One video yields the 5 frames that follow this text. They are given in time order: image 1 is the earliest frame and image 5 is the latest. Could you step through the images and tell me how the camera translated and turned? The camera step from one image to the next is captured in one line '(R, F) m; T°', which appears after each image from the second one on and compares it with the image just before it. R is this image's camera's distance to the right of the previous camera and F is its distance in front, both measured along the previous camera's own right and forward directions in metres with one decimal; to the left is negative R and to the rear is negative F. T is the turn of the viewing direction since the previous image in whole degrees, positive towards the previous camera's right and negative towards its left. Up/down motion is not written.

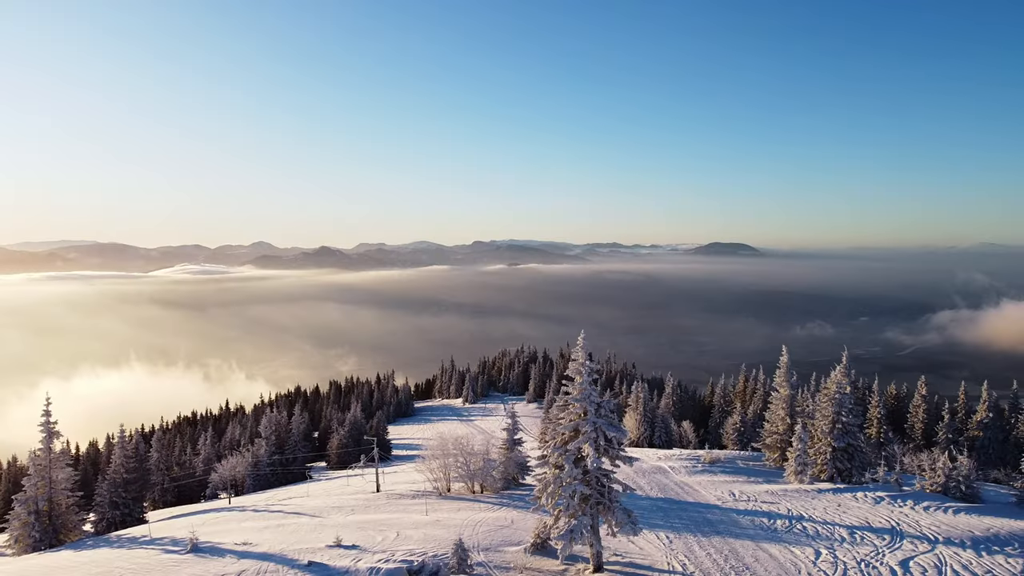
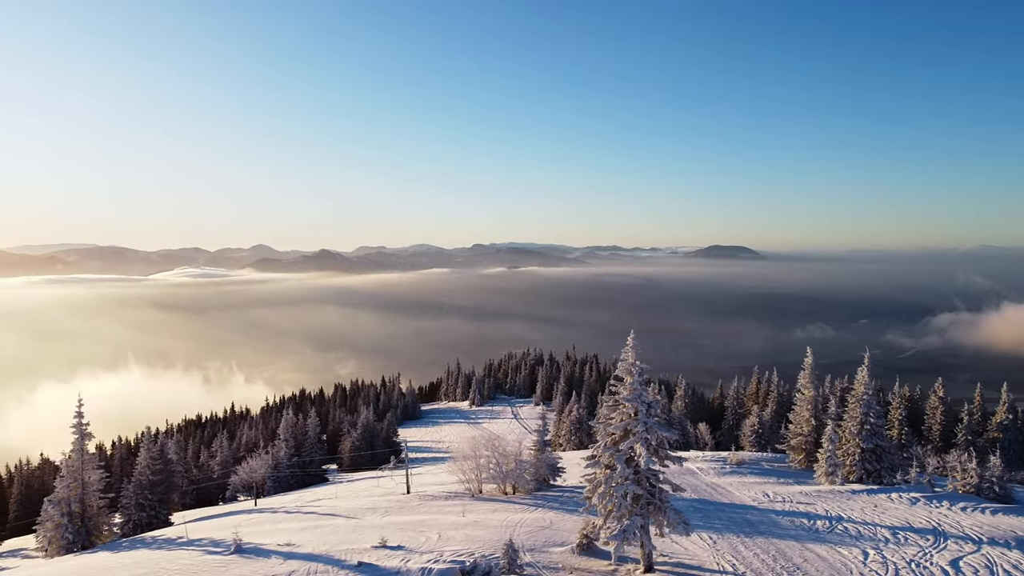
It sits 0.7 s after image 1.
(-2.6, 0.0) m; 0°
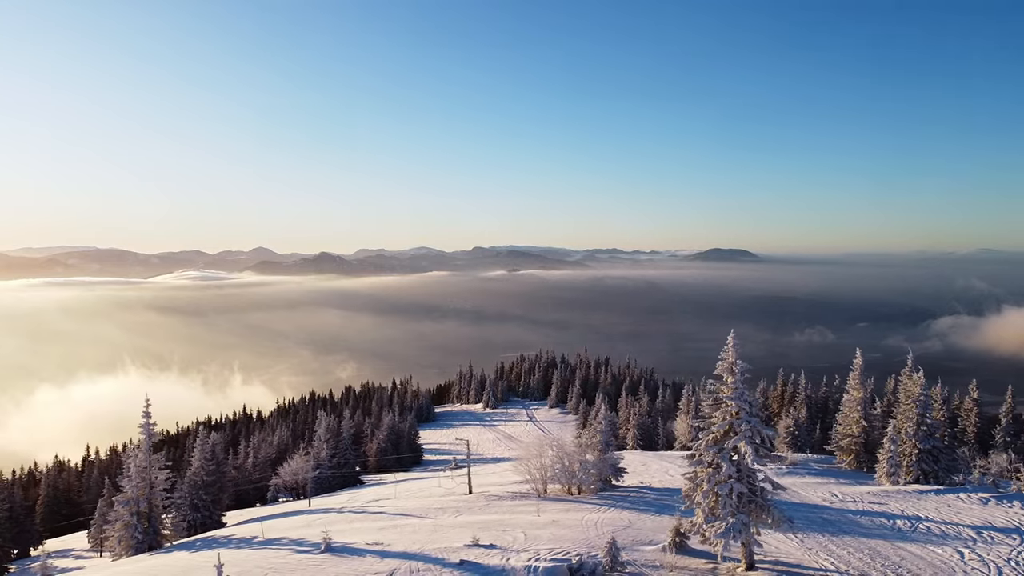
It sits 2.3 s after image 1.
(-5.2, -0.1) m; 0°
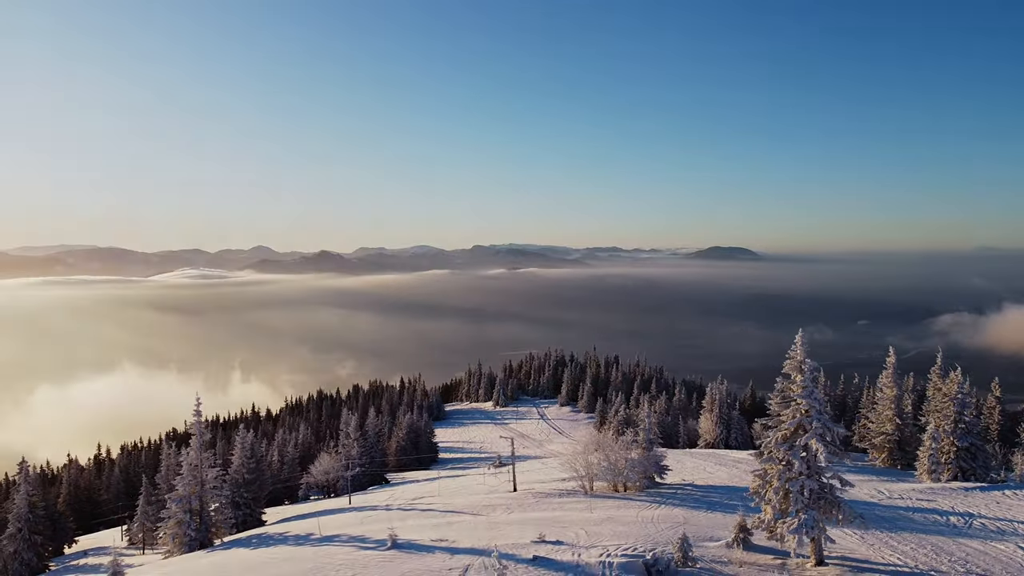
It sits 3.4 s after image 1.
(-3.7, -0.3) m; 0°
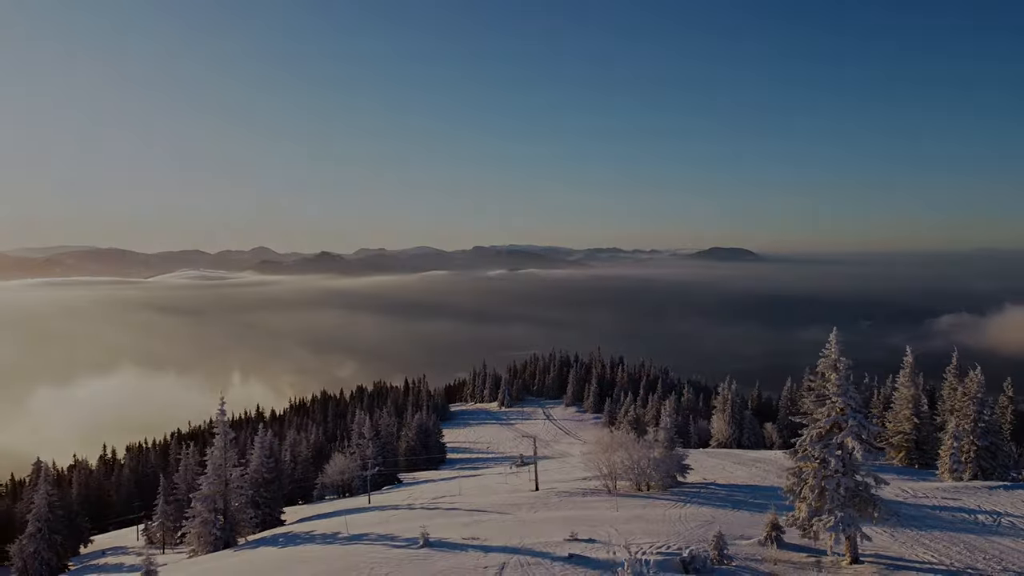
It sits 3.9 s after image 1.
(-1.8, -0.1) m; 0°
